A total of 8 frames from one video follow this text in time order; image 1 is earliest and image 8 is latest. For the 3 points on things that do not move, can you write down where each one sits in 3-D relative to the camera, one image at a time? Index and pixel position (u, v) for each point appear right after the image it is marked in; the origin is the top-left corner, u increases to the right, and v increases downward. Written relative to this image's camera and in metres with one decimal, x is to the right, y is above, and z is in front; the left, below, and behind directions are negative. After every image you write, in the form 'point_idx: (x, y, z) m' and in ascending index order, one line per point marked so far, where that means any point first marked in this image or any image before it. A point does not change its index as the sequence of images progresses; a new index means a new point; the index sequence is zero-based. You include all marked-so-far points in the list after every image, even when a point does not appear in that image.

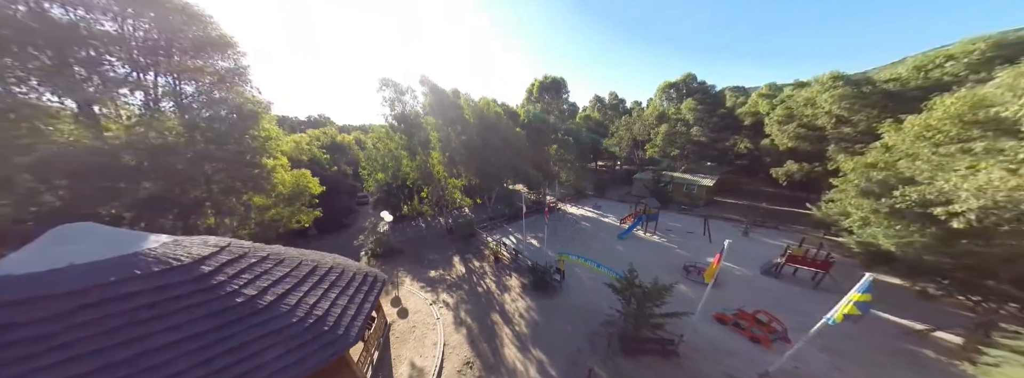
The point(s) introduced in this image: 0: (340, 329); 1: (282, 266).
0: (-2.6, -2.1, +3.4) m
1: (-4.0, -1.3, +3.9) m
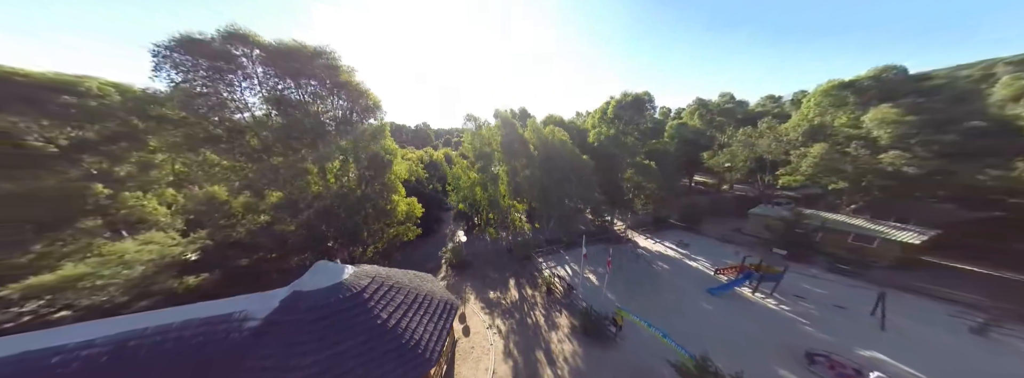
0: (-1.8, -3.7, +5.0) m
1: (-2.9, -2.7, +5.9) m
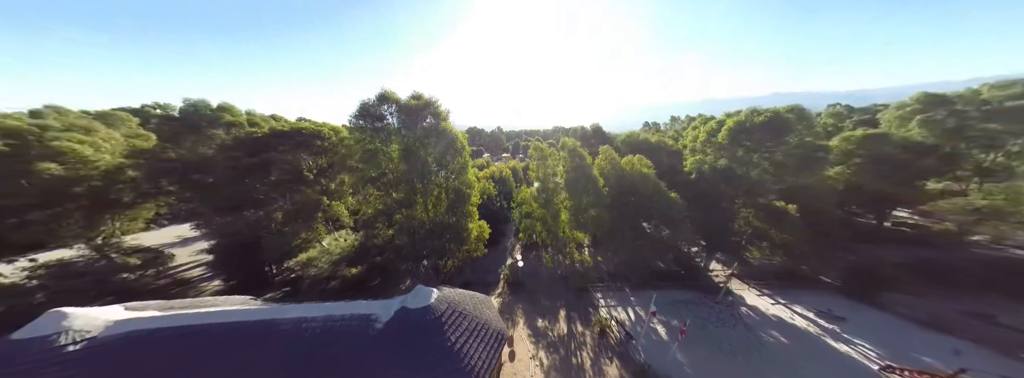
0: (-1.1, -5.5, +6.4) m
1: (-1.6, -4.4, +7.6) m
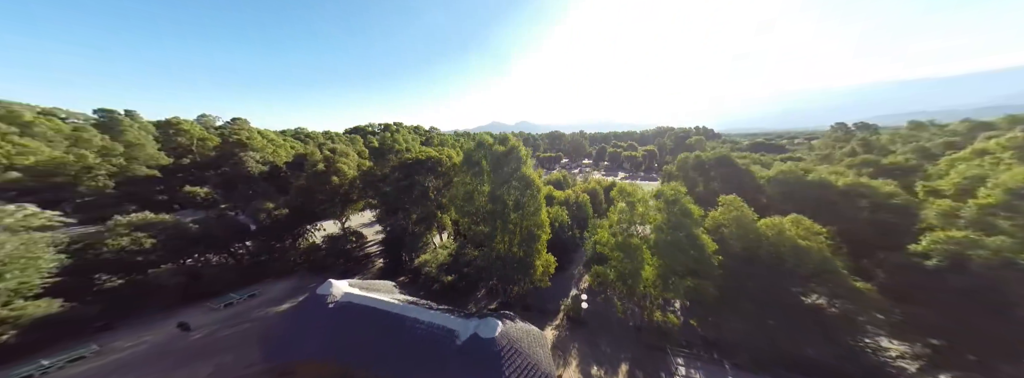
0: (-0.2, -8.1, +8.0) m
1: (-0.1, -6.9, +9.2) m
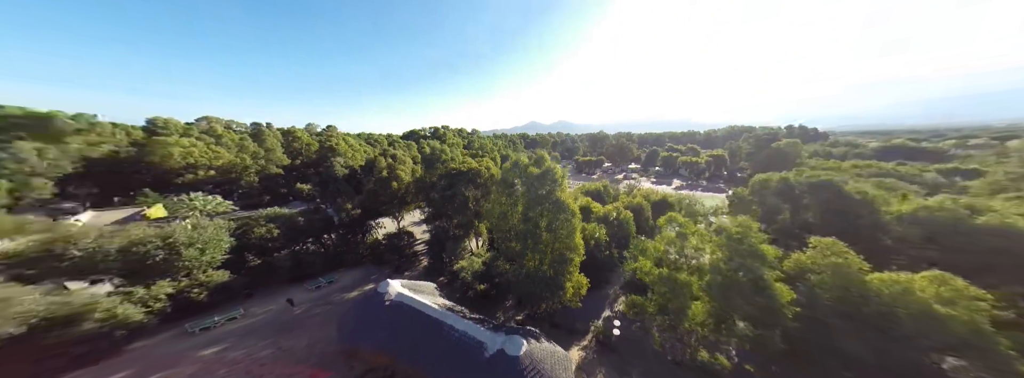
0: (+0.3, -9.5, +8.7) m
1: (+0.7, -8.1, +9.7) m
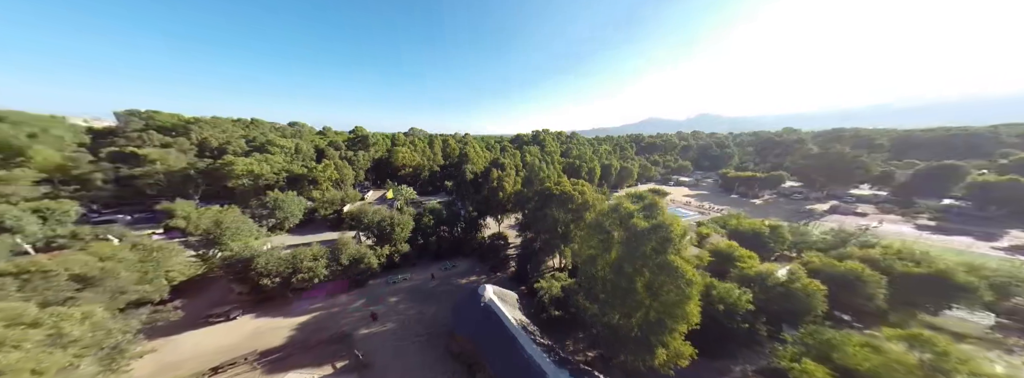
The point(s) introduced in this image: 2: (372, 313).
0: (+1.8, -12.0, +9.5) m
1: (+2.8, -10.6, +9.8) m
2: (-8.7, -7.7, +13.6) m
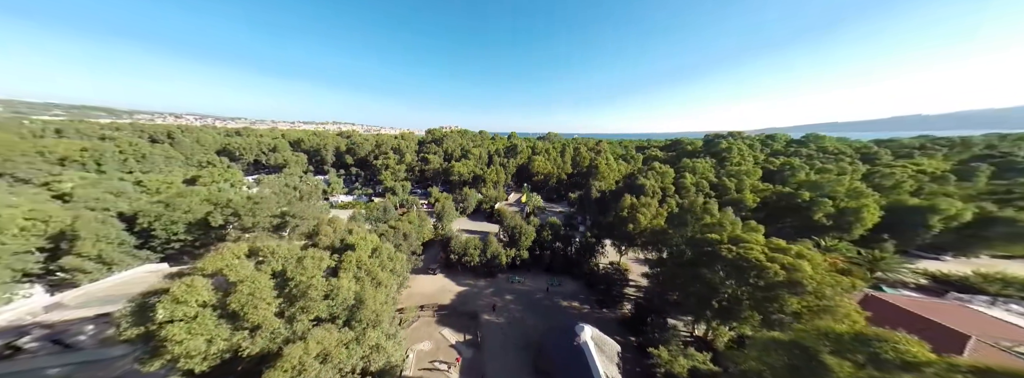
0: (+3.2, -15.3, +8.9) m
1: (+4.1, -13.9, +8.3) m
2: (-1.6, -9.4, +18.4) m
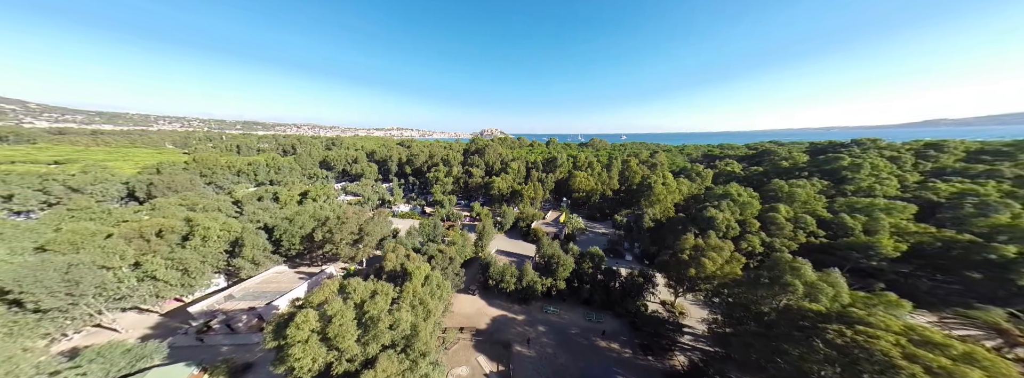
0: (+4.0, -18.2, +8.5) m
1: (+4.7, -16.9, +7.6) m
2: (+1.2, -12.0, +18.5) m
